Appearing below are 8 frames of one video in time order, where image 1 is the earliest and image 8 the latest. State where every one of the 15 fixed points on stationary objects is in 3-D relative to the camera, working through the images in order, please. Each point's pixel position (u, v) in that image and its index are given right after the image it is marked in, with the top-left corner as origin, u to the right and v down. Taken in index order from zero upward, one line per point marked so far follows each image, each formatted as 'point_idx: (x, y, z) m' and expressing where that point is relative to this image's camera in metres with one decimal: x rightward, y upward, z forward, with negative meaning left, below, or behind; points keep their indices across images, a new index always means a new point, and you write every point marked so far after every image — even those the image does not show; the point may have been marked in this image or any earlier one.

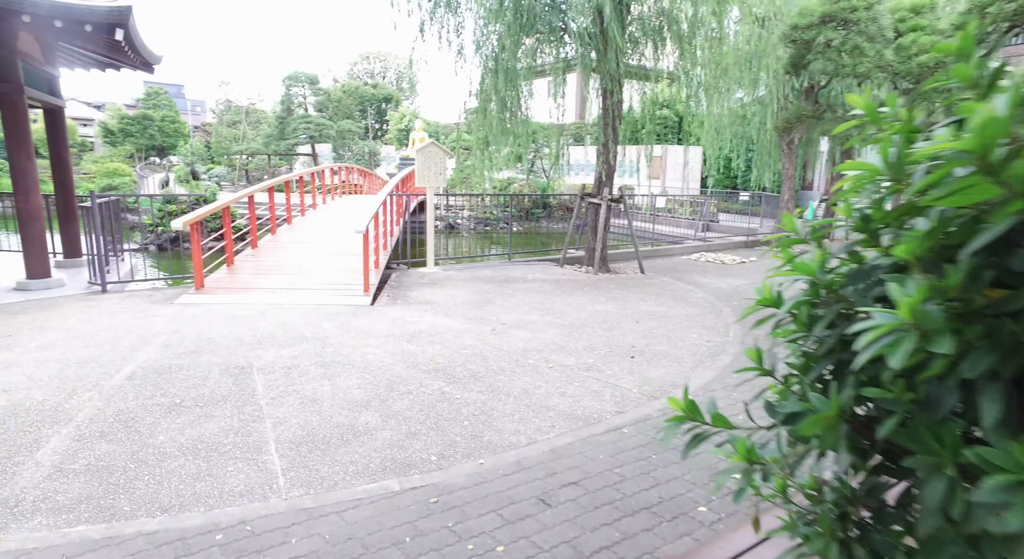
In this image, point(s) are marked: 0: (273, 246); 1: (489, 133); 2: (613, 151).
0: (-3.0, +0.4, +7.4) m
1: (-0.3, +1.9, +7.5) m
2: (+1.4, +1.7, +7.9) m
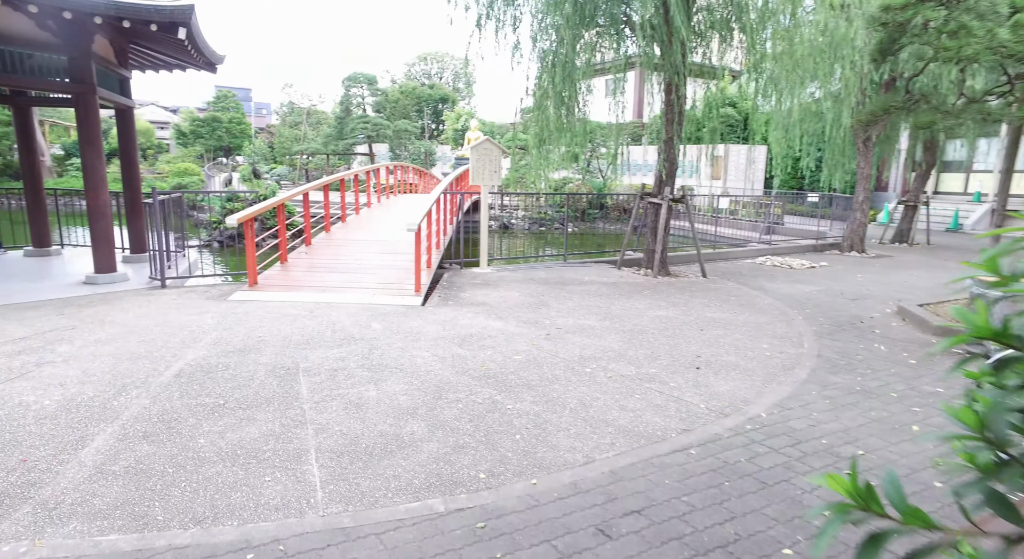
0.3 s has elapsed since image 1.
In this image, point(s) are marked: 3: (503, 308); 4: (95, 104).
0: (-2.3, +0.4, +7.4) m
1: (+0.4, +1.9, +7.3) m
2: (+2.1, +1.7, +7.5) m
3: (-0.1, -0.3, +5.3) m
4: (-4.0, +1.7, +5.5) m
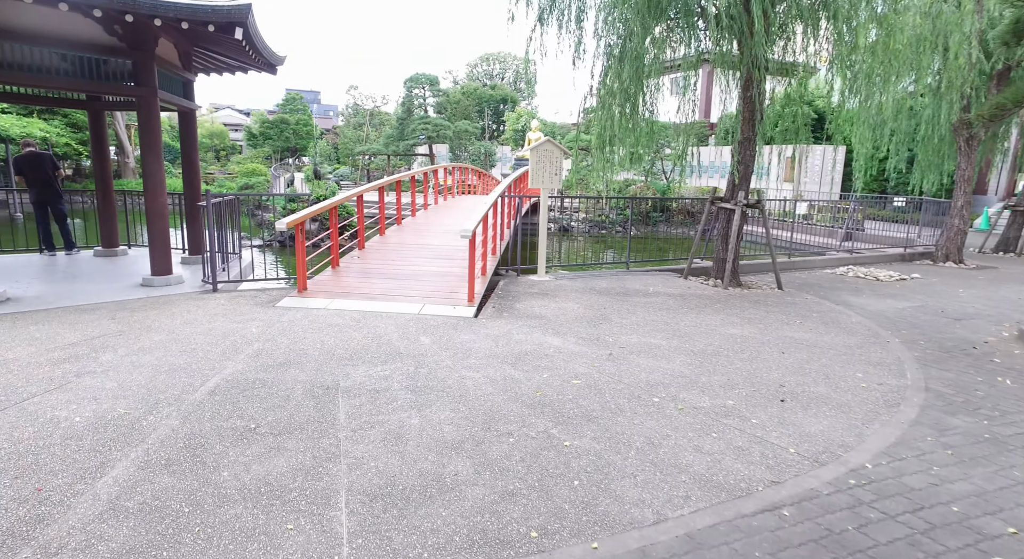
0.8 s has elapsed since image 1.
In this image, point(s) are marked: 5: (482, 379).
0: (-1.6, +0.4, +7.2) m
1: (+1.1, +1.7, +6.8) m
2: (+2.8, +1.5, +6.9) m
3: (+0.4, -0.4, +4.9) m
4: (-3.4, +1.6, +5.5) m
5: (-0.2, -0.6, +3.5) m
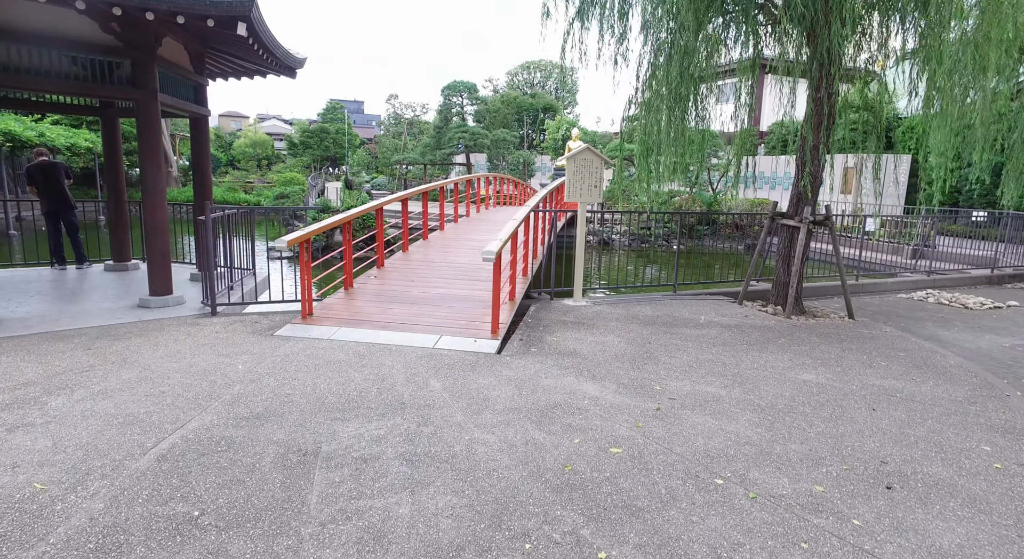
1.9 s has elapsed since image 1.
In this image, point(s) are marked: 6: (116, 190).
0: (-1.2, +0.1, +6.7) m
1: (+1.5, +1.5, +6.1) m
2: (+3.2, +1.2, +6.1) m
3: (+0.6, -0.6, +4.2) m
4: (-3.1, +1.5, +5.1) m
5: (-0.1, -0.8, +2.8) m
6: (-4.5, +1.0, +6.6) m
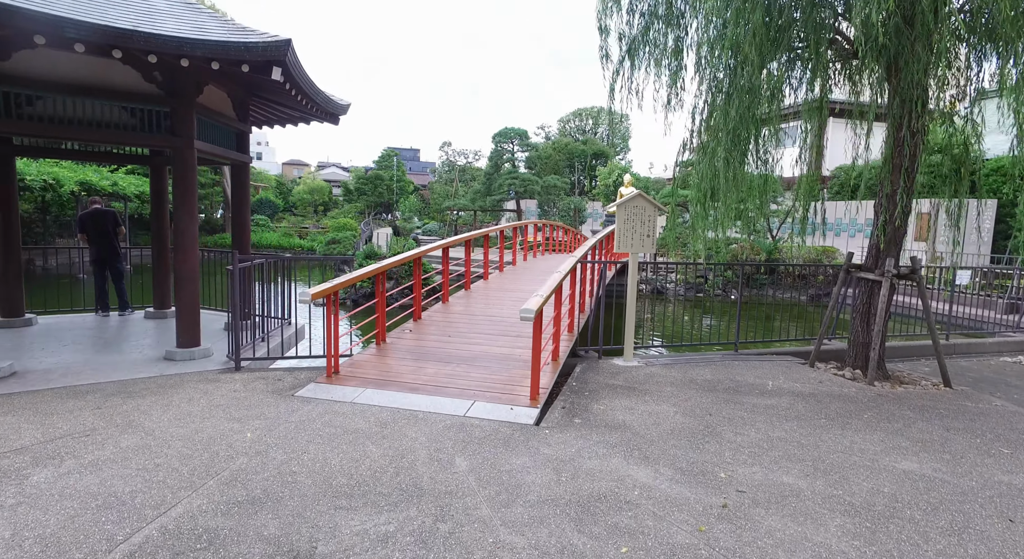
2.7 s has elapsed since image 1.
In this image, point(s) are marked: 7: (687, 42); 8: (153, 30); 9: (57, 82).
0: (-0.7, -0.4, +6.3) m
1: (+1.9, +0.9, +5.6) m
2: (+3.6, +0.7, +5.4) m
3: (+0.9, -1.0, +3.6) m
4: (-2.7, +1.0, +5.0) m
5: (+0.1, -1.1, +2.3) m
6: (-4.0, +0.5, +6.6) m
7: (+1.6, +2.2, +5.5) m
8: (-2.5, +1.7, +4.0) m
9: (-3.6, +1.6, +4.7) m
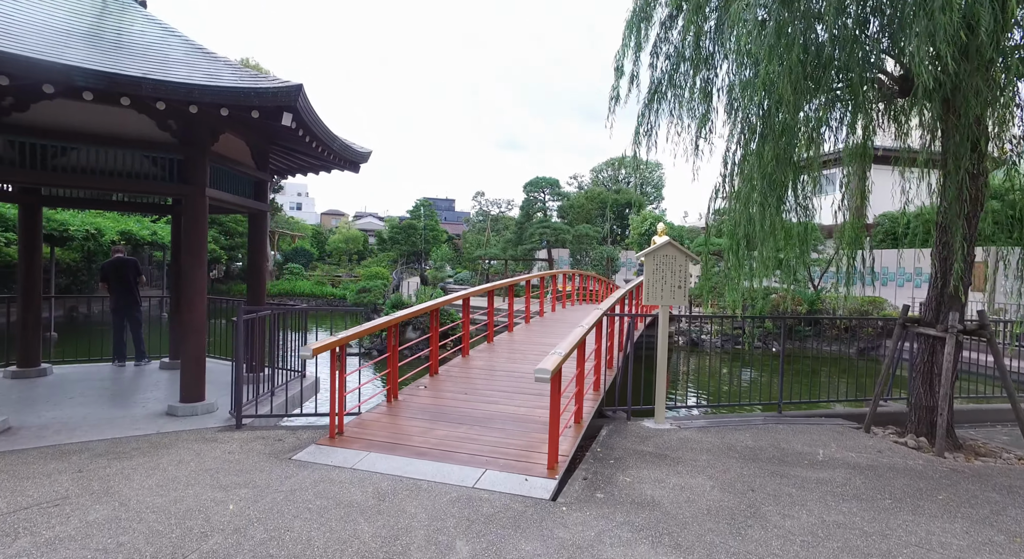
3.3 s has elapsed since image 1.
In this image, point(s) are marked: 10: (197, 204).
0: (-0.5, -1.0, +5.9) m
1: (+2.1, +0.4, +5.2) m
2: (+3.8, +0.2, +4.9) m
3: (+0.9, -1.3, +3.1) m
4: (-2.6, +0.6, +4.9) m
5: (+0.1, -1.3, +1.9) m
6: (-3.7, -0.1, +6.6) m
7: (+1.8, +1.7, +5.3) m
8: (-2.4, +1.4, +4.0) m
9: (-3.5, +1.2, +4.7) m
10: (-2.6, +0.6, +4.9) m
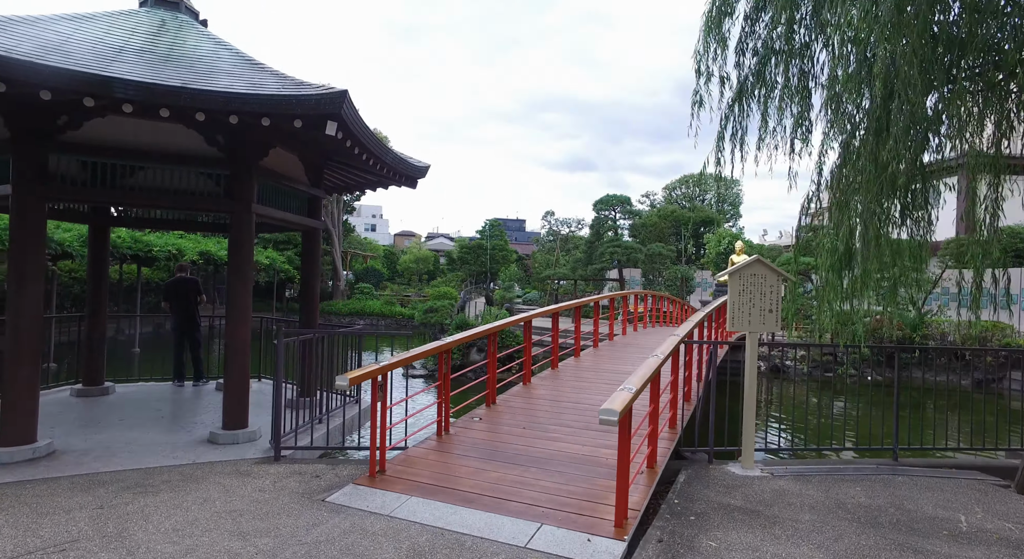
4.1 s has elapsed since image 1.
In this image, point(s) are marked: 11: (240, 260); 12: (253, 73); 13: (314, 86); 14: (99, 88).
0: (+0.1, -1.2, +5.4) m
1: (+2.6, +0.3, +4.4) m
2: (+4.3, 0.0, +3.9) m
3: (+1.2, -1.4, +2.5) m
4: (-2.1, +0.4, +4.7) m
5: (+0.2, -1.4, +1.3) m
6: (-3.1, -0.3, +6.4) m
7: (+2.4, +1.6, +4.6) m
8: (-2.0, +1.3, +3.8) m
9: (-3.0, +1.0, +4.6) m
10: (-2.1, +0.5, +4.7) m
11: (-2.1, +0.1, +4.6) m
12: (-1.9, +1.5, +4.3) m
13: (-1.4, +1.4, +4.2) m
14: (-2.5, +1.1, +3.5) m
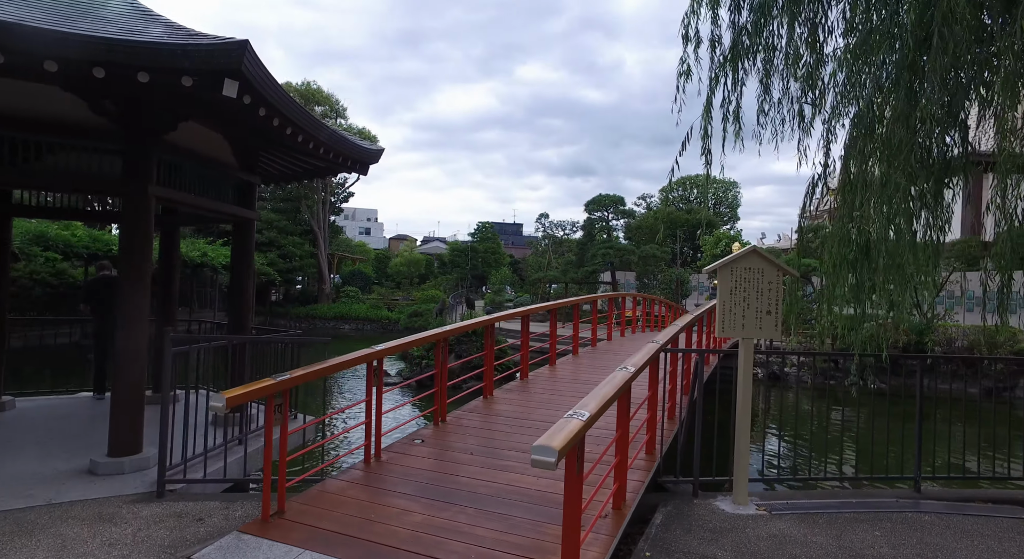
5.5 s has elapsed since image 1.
0: (-0.3, -1.1, +4.6) m
1: (+2.3, +0.3, +3.6) m
2: (+3.9, +0.1, +3.1) m
3: (+0.8, -1.3, +1.7) m
4: (-2.4, +0.5, +3.9) m
5: (-0.2, -1.3, +0.6) m
6: (-3.4, -0.3, +5.7) m
7: (+2.0, +1.6, +3.8) m
8: (-2.4, +1.3, +3.0) m
9: (-3.4, +1.1, +3.8) m
10: (-2.5, +0.5, +3.9) m
11: (-2.5, +0.2, +3.8) m
12: (-2.3, +1.6, +3.5) m
13: (-1.8, +1.4, +3.4) m
14: (-2.8, +1.2, +2.7) m
